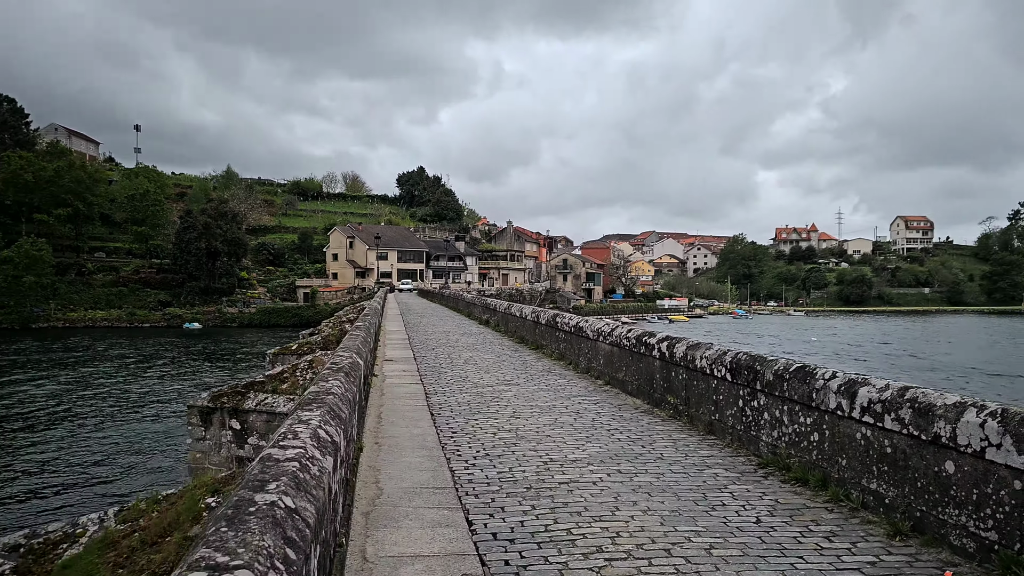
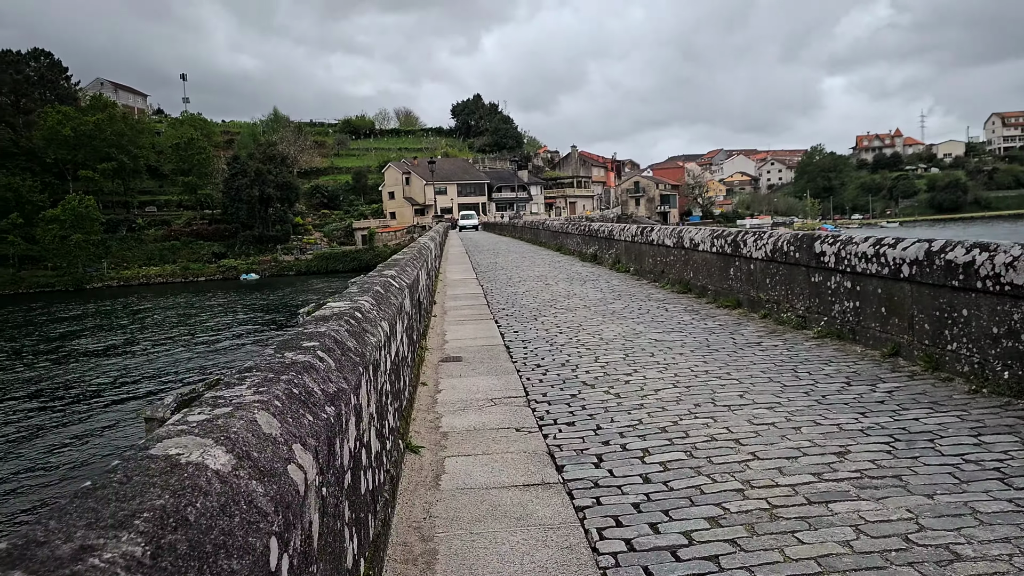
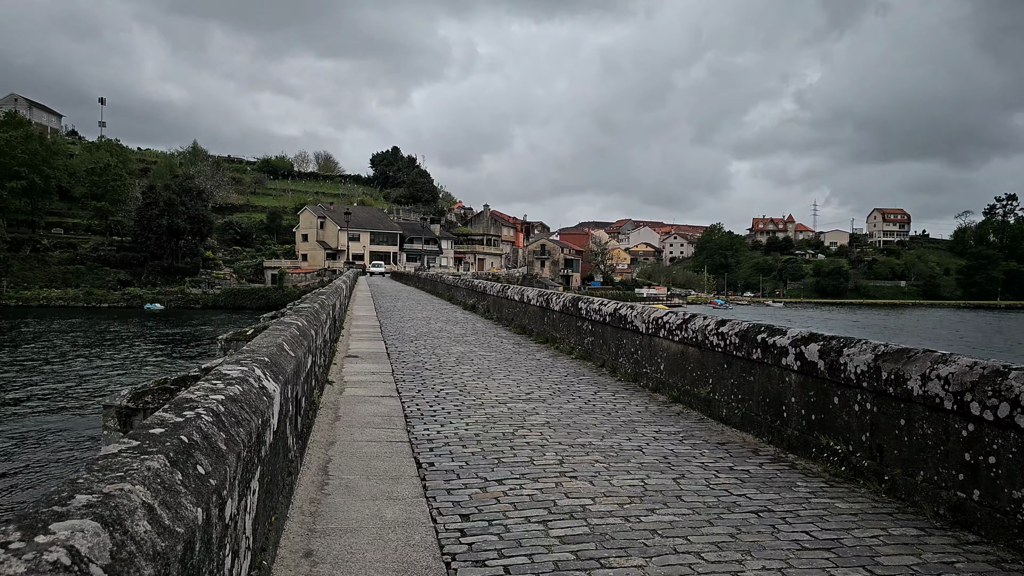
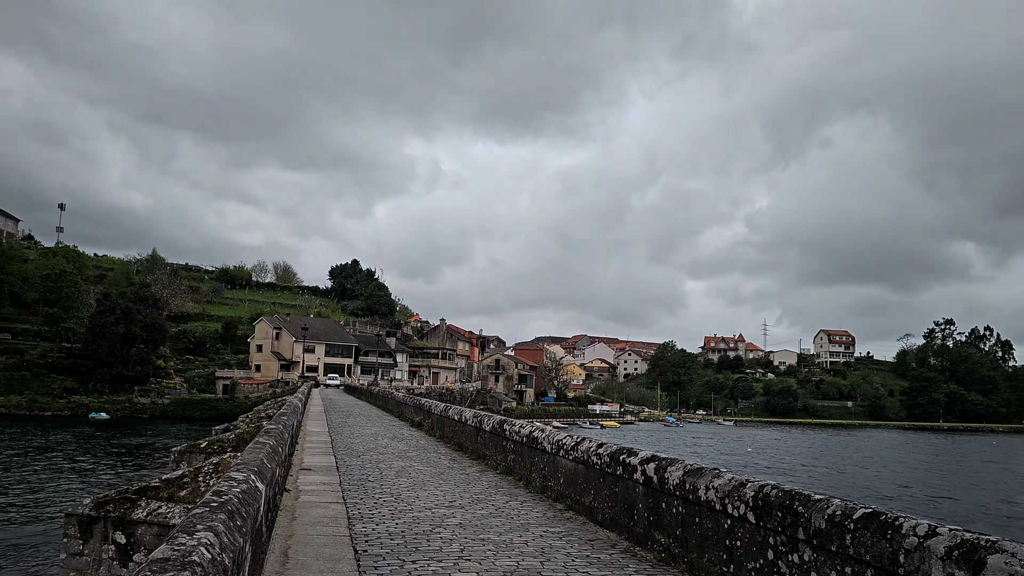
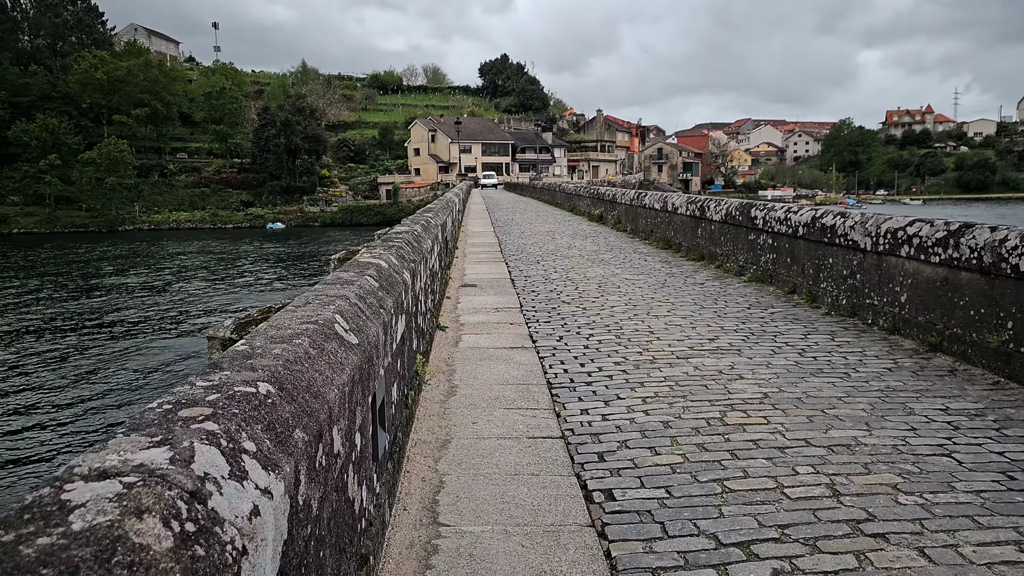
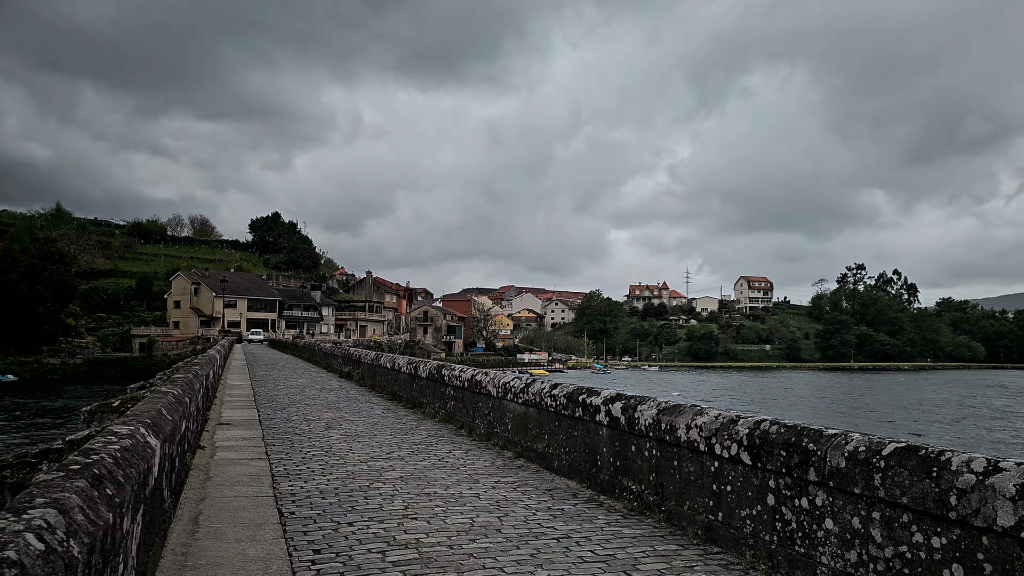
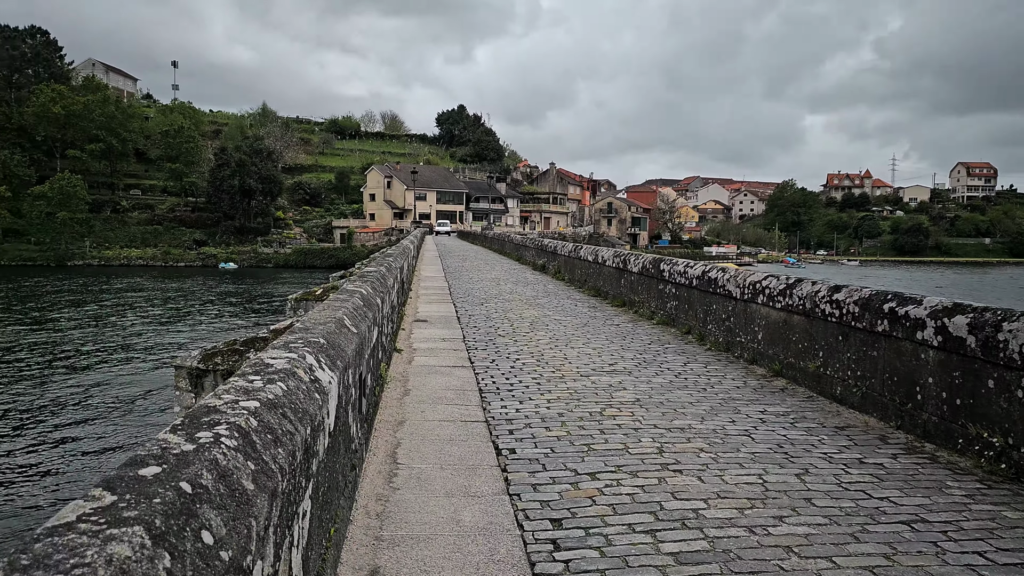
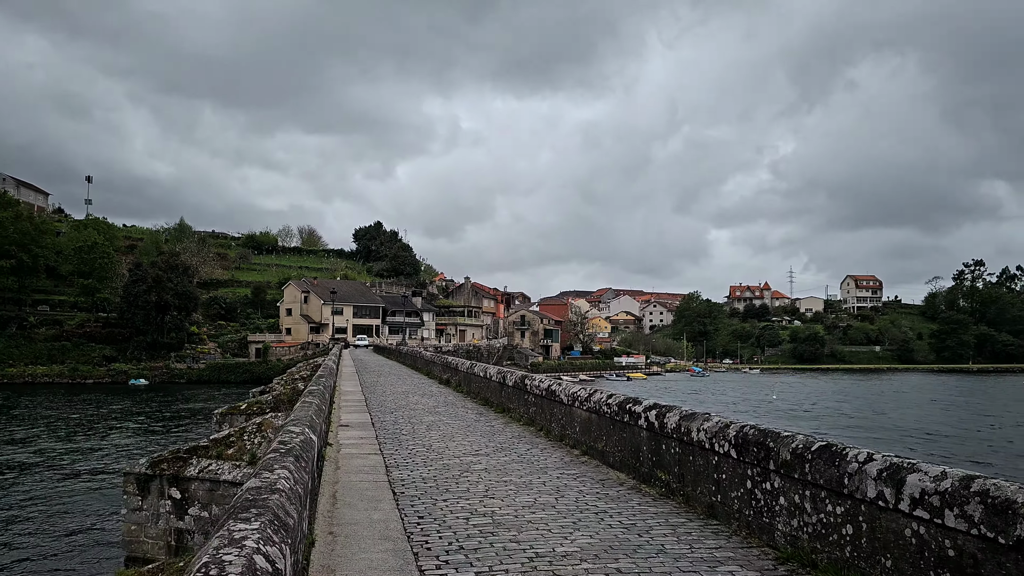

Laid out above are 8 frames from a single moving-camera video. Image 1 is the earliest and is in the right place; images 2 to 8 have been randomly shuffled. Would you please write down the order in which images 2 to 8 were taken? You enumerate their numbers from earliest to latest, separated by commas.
8, 4, 6, 3, 7, 5, 2
